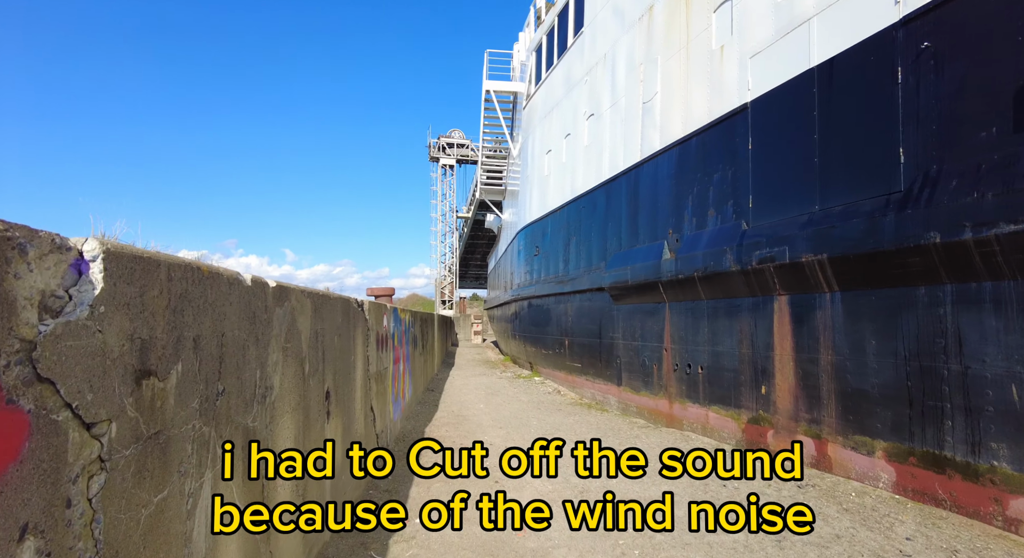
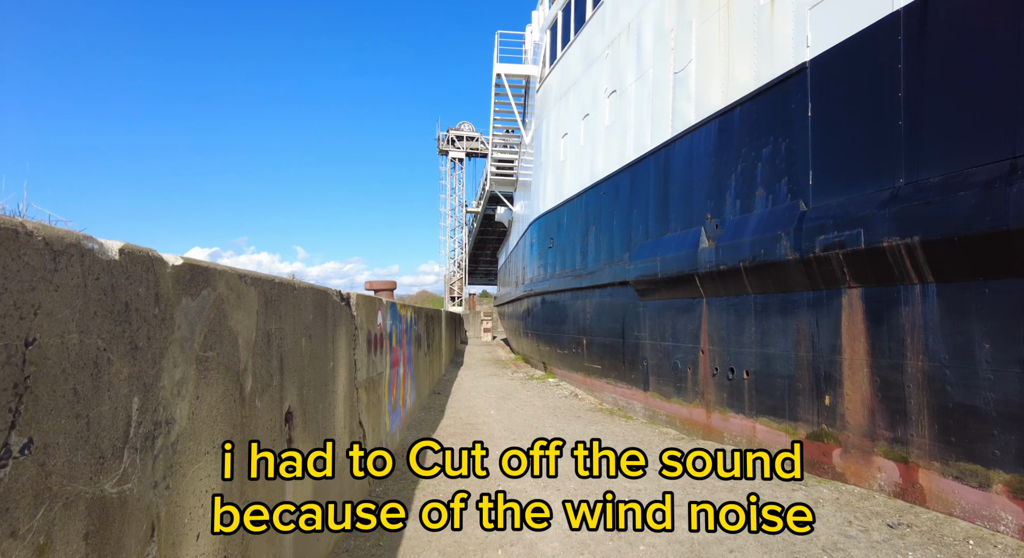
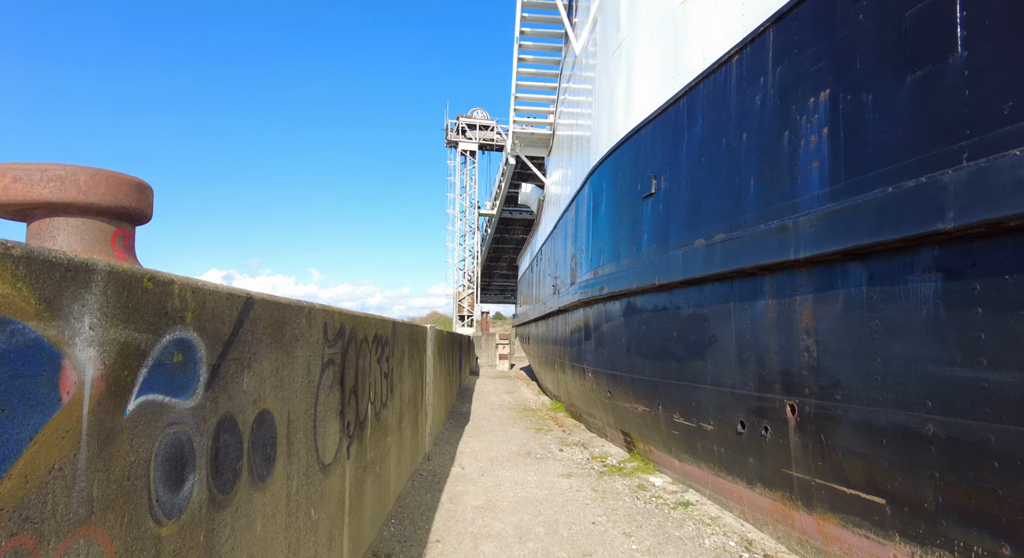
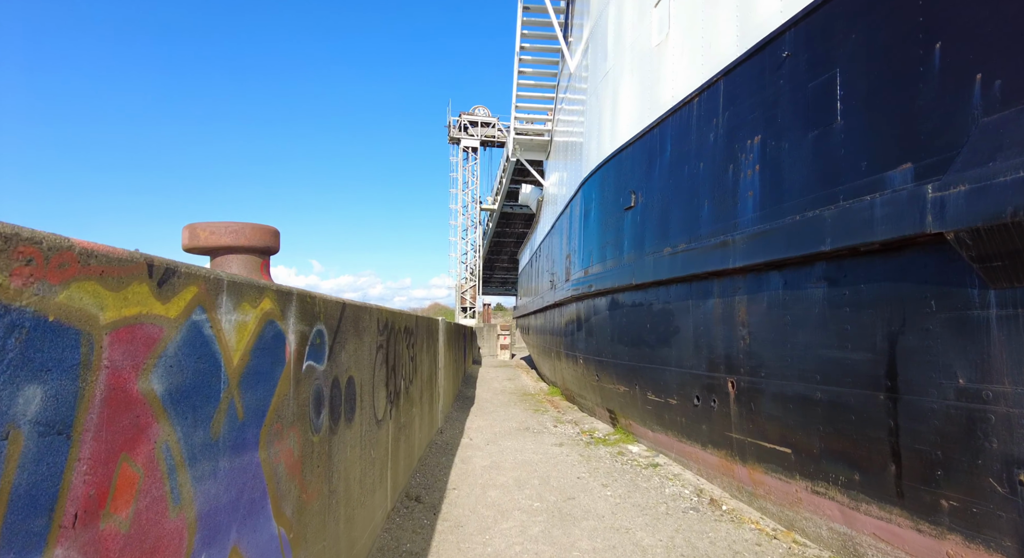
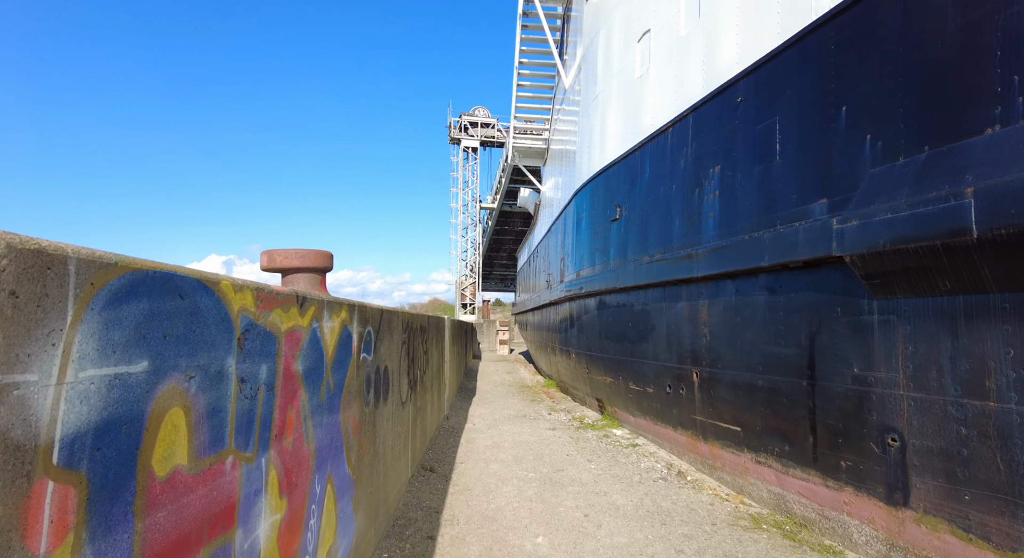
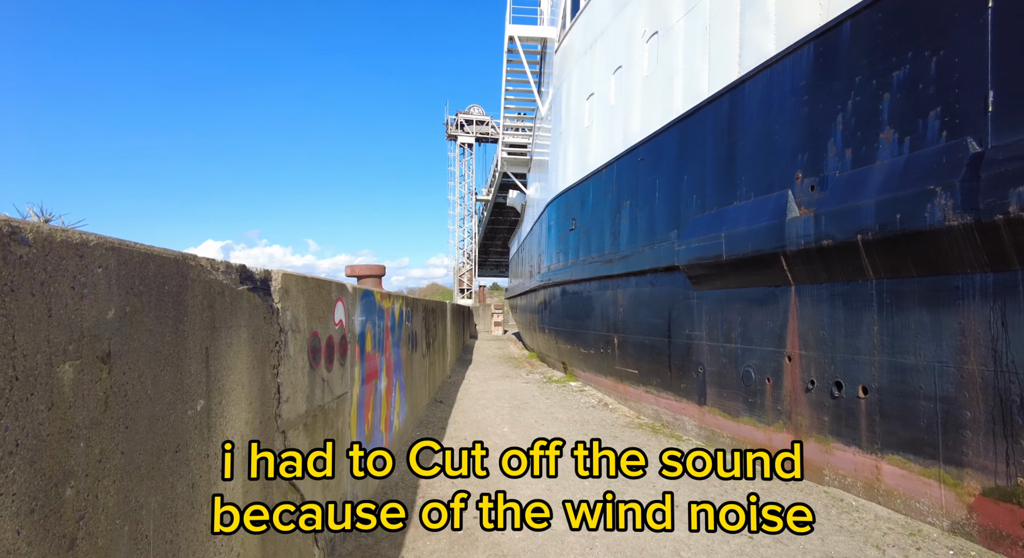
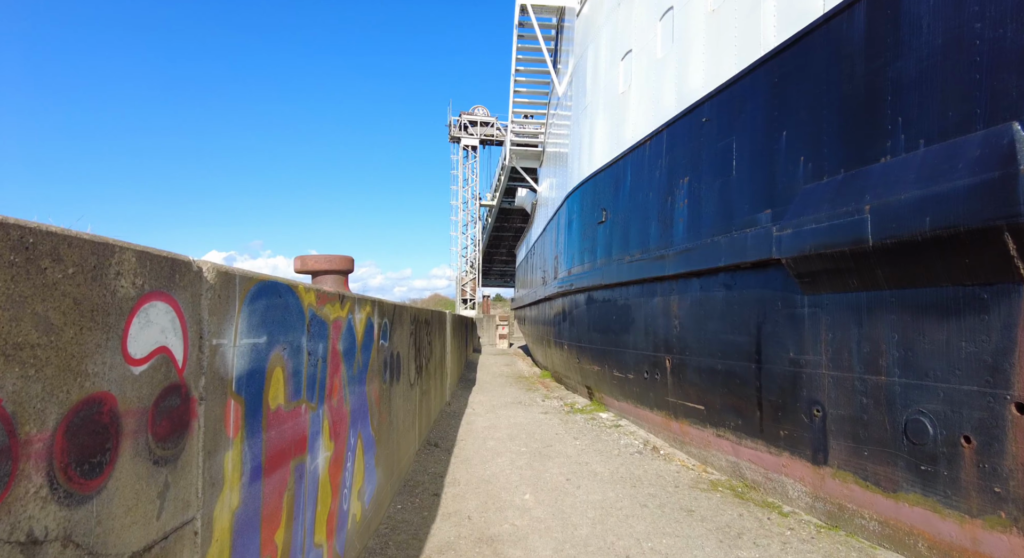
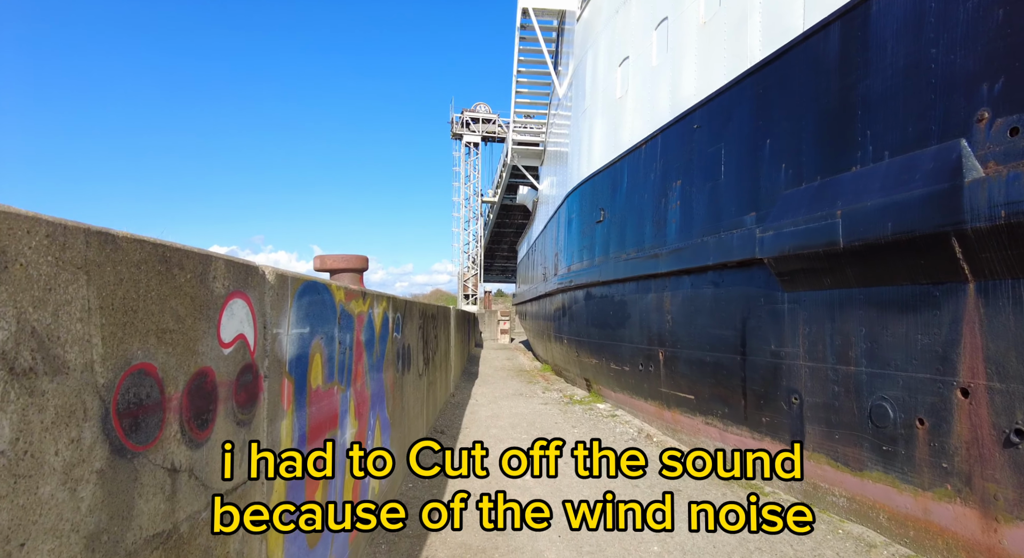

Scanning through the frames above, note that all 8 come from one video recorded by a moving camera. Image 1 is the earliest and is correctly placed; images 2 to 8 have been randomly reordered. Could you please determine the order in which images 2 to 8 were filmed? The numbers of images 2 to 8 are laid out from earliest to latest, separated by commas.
2, 6, 8, 7, 5, 4, 3
